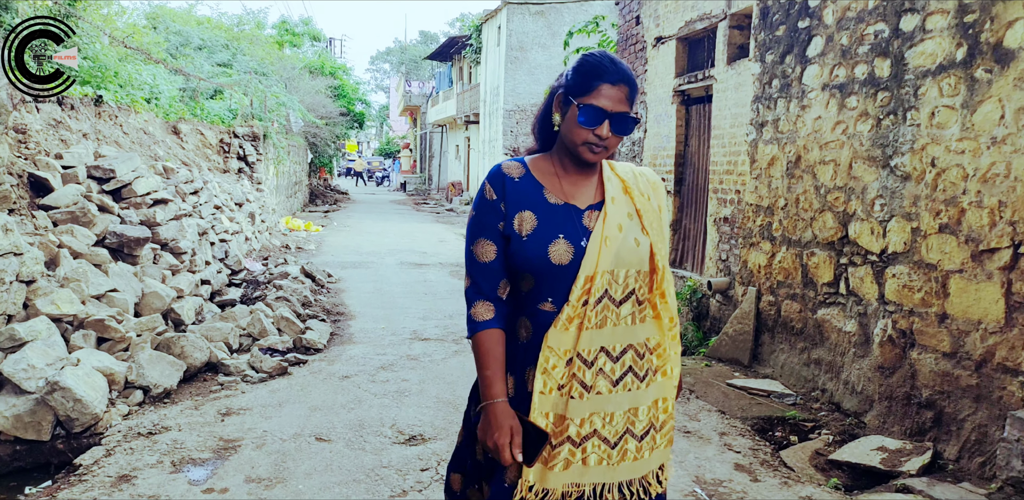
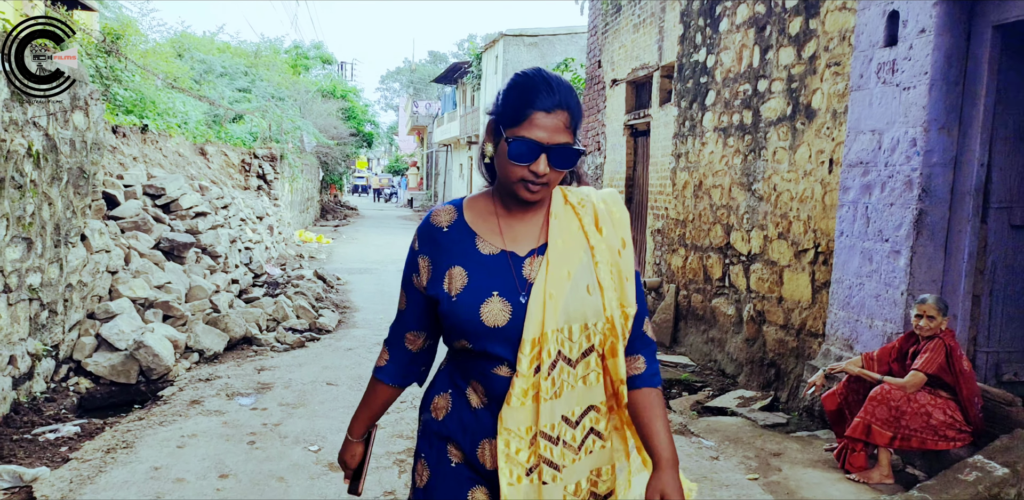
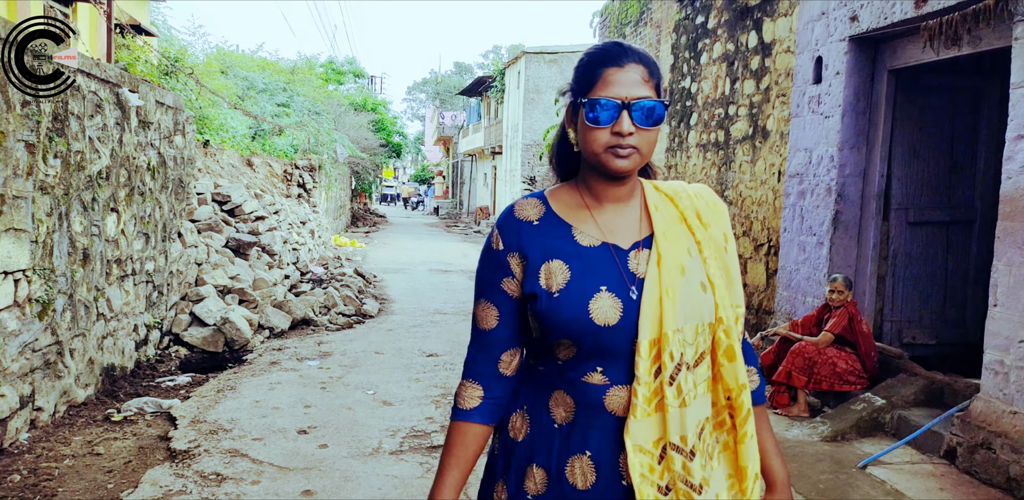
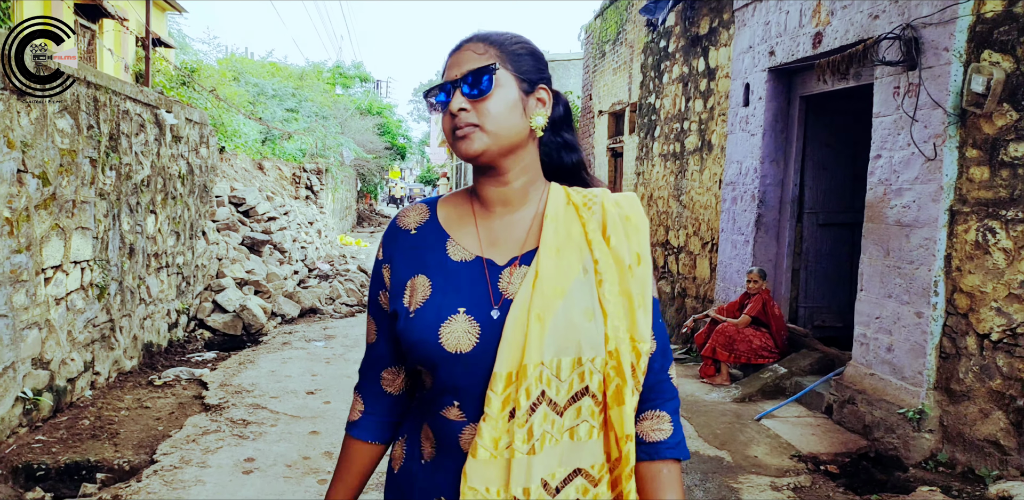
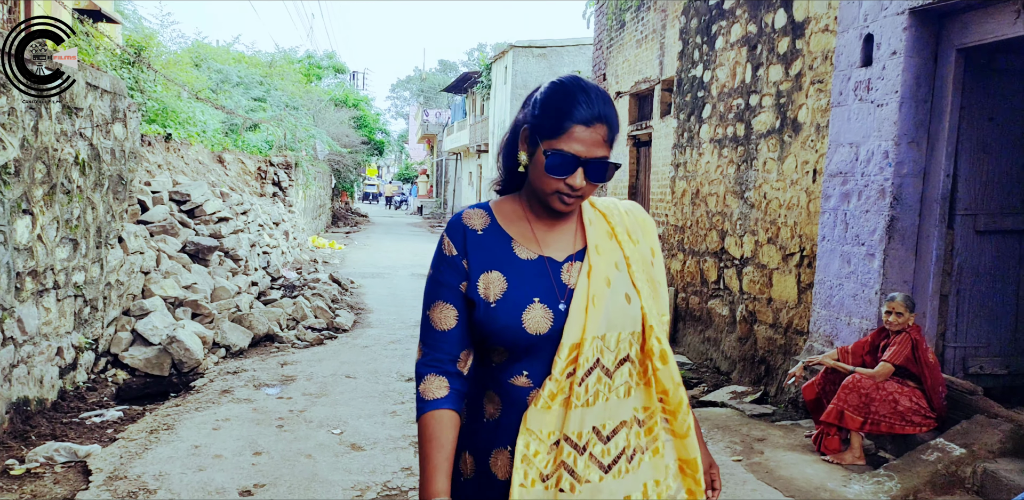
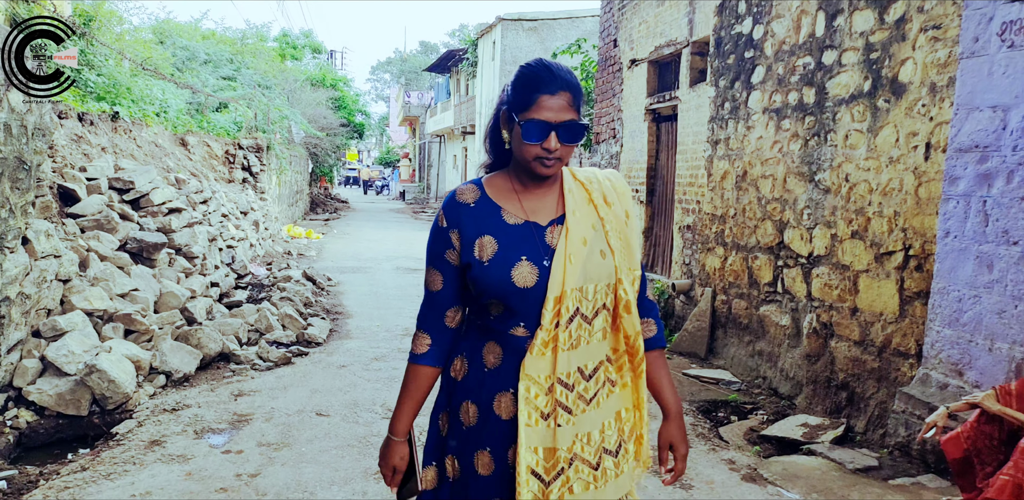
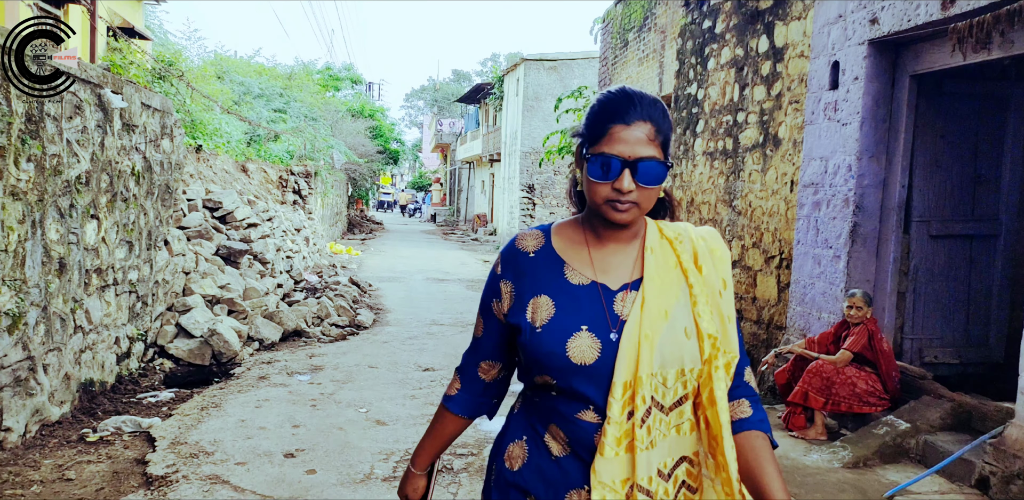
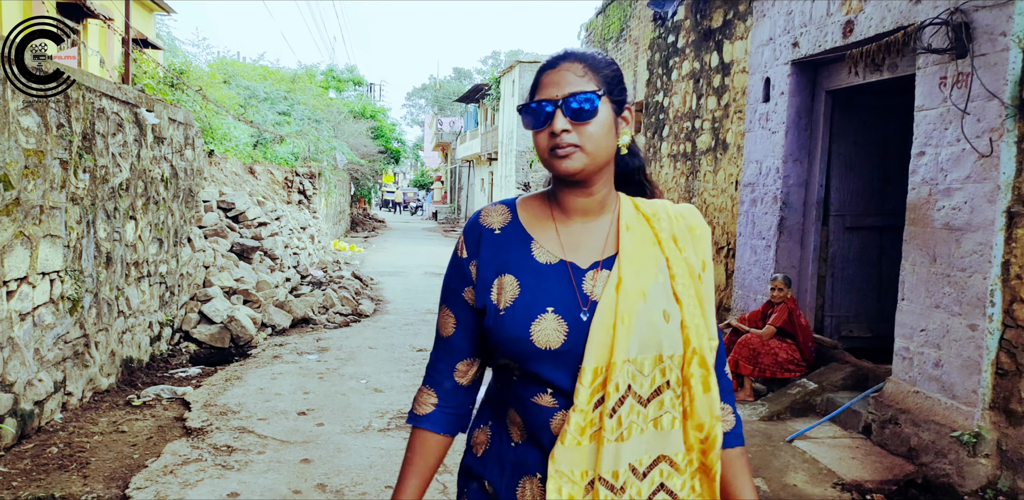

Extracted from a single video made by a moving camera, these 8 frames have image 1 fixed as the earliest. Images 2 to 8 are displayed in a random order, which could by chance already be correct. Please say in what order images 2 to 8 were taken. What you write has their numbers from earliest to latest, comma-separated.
6, 2, 5, 7, 3, 8, 4
